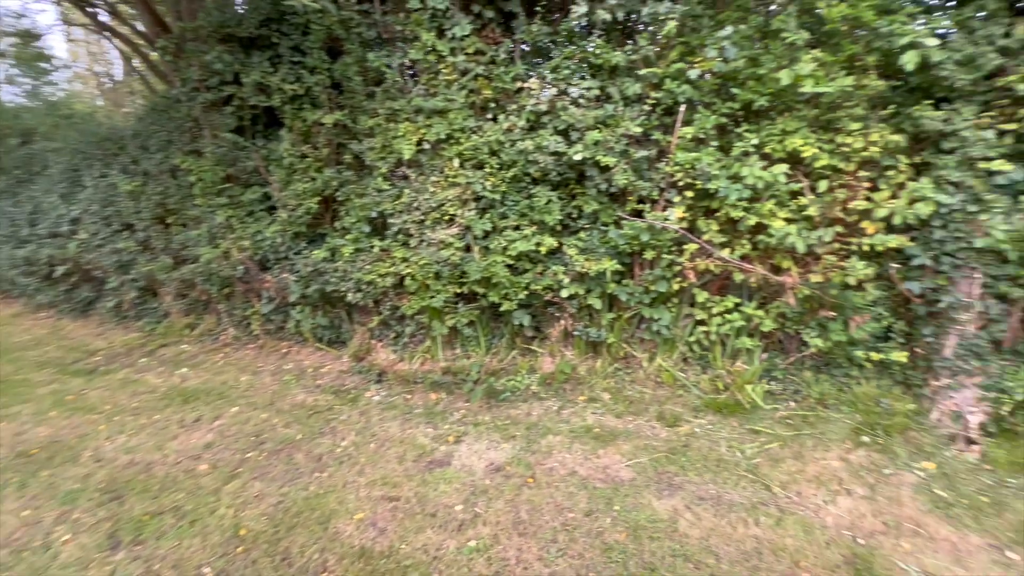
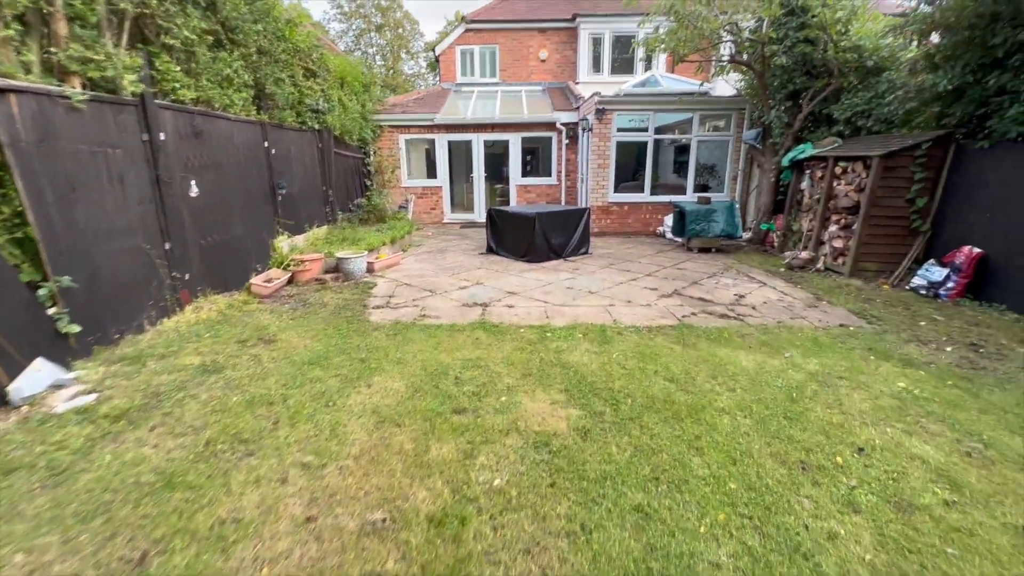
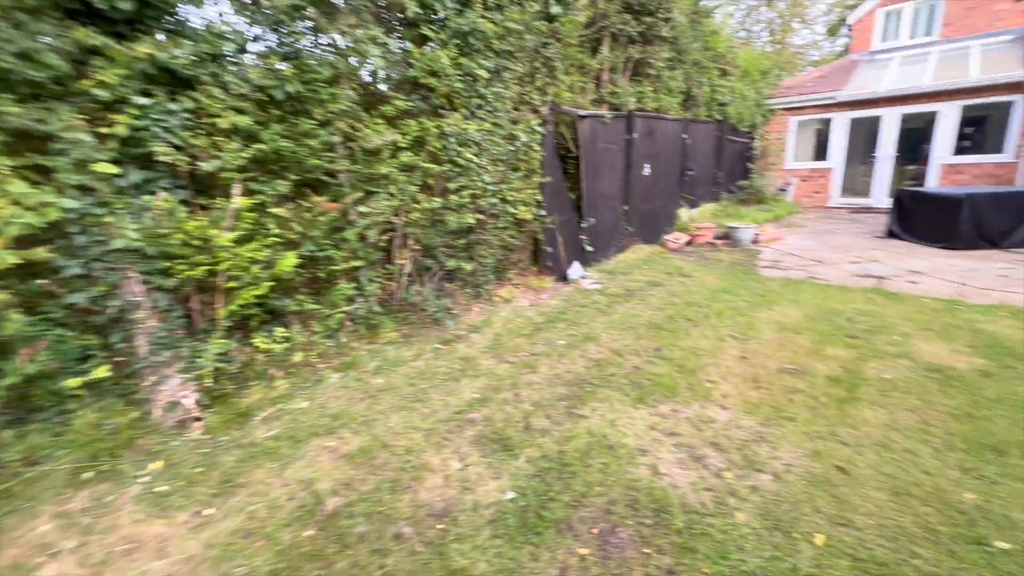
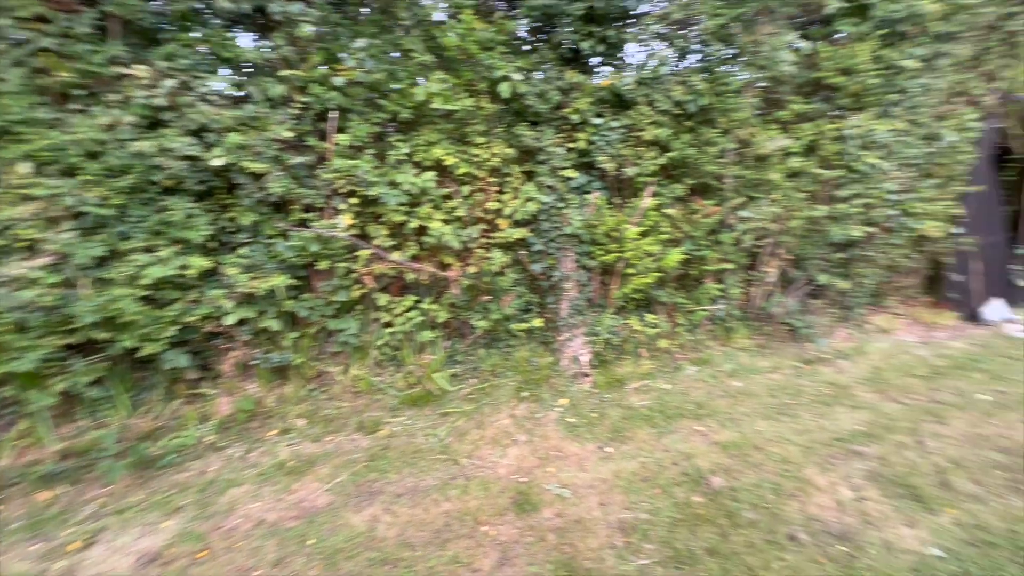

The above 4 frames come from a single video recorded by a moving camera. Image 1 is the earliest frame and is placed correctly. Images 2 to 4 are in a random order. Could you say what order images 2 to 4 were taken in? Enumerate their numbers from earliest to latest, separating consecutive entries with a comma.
4, 3, 2
